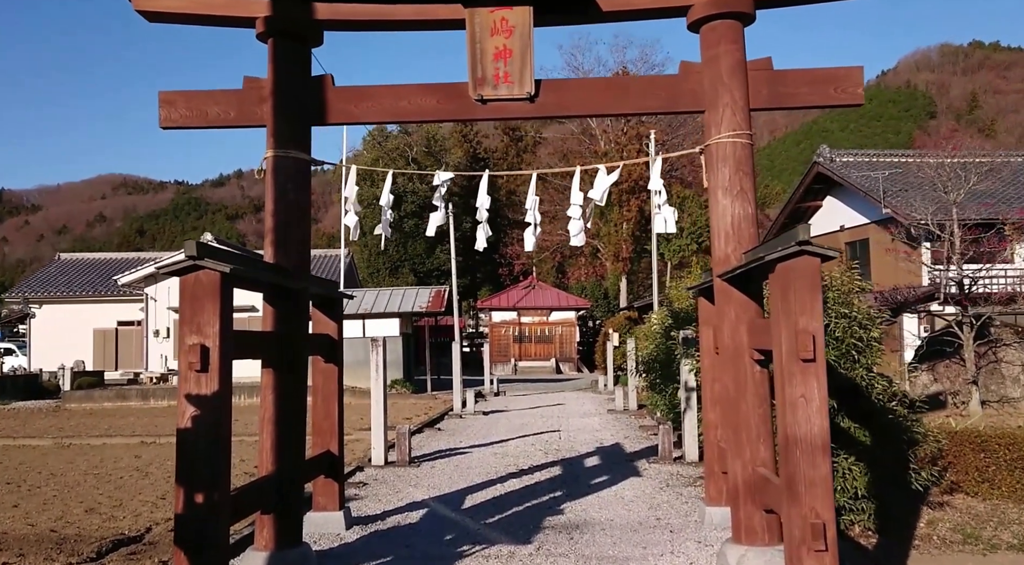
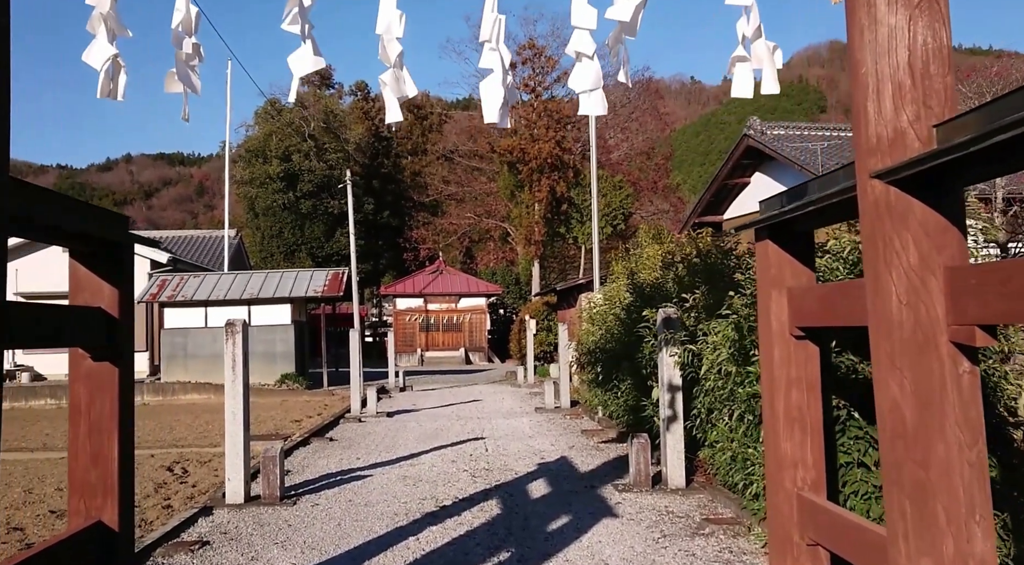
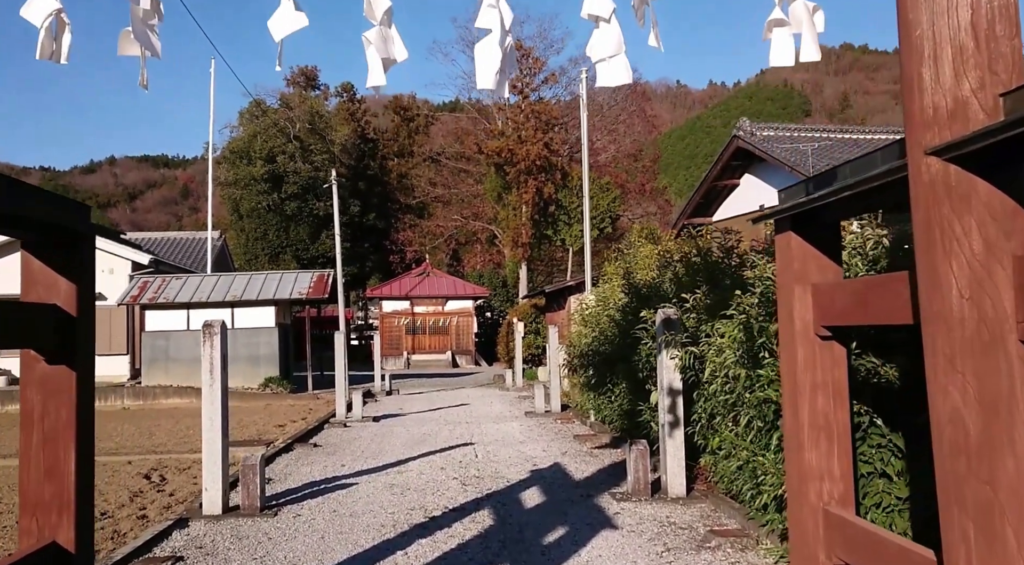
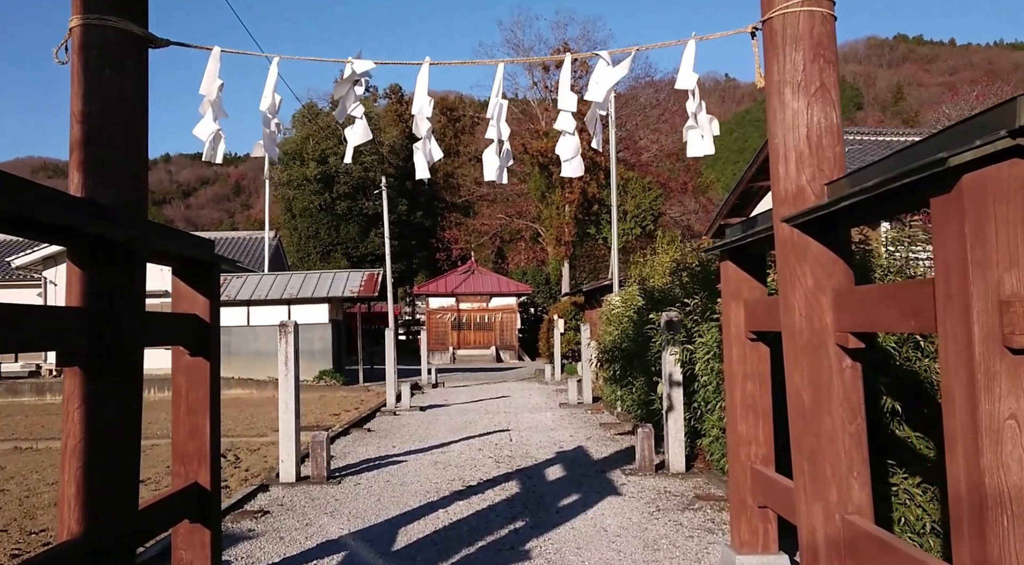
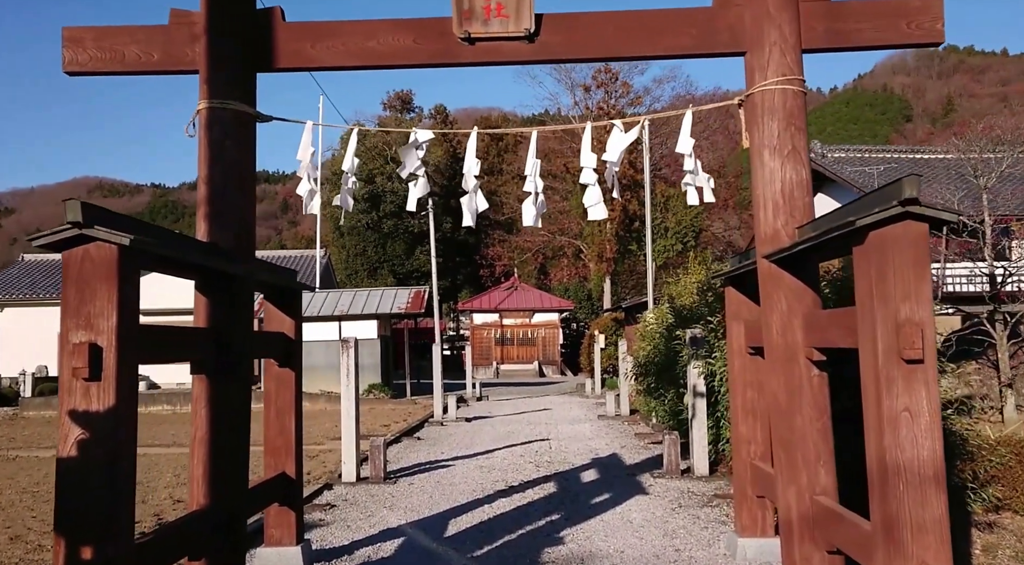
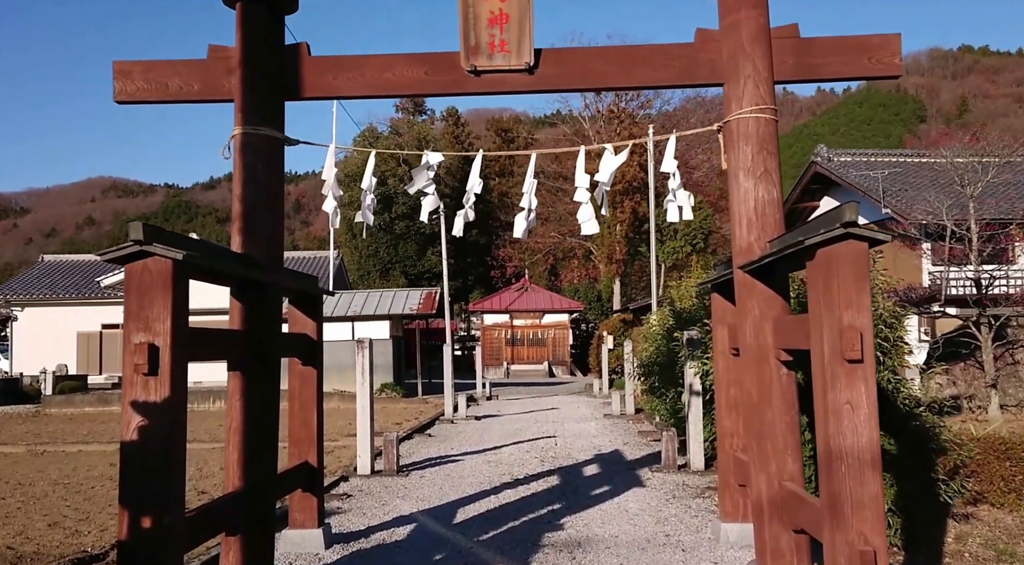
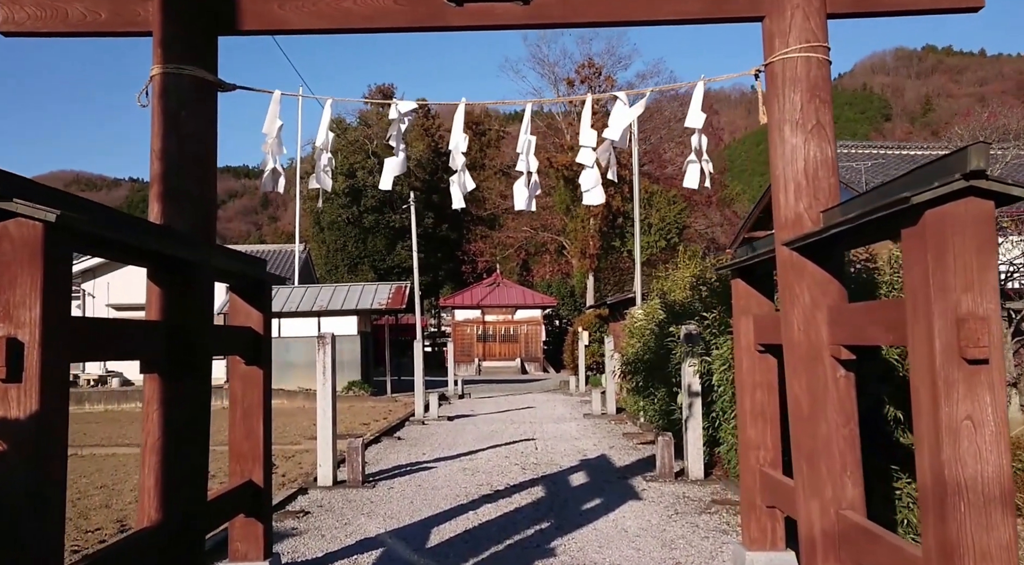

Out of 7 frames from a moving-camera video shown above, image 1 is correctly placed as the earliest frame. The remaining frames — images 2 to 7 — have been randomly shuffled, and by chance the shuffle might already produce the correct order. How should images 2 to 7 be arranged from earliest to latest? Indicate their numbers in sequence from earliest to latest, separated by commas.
6, 5, 7, 4, 2, 3
